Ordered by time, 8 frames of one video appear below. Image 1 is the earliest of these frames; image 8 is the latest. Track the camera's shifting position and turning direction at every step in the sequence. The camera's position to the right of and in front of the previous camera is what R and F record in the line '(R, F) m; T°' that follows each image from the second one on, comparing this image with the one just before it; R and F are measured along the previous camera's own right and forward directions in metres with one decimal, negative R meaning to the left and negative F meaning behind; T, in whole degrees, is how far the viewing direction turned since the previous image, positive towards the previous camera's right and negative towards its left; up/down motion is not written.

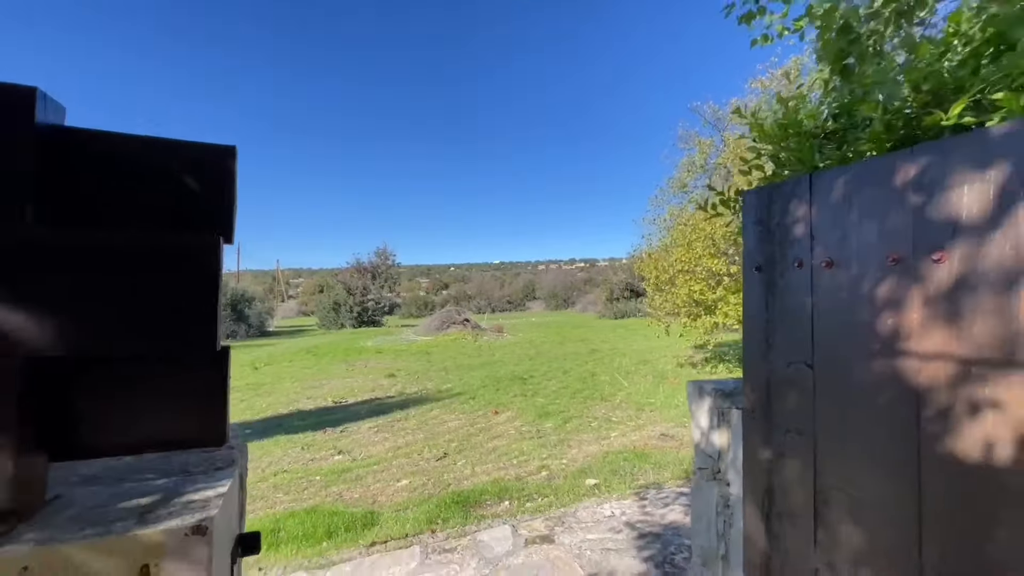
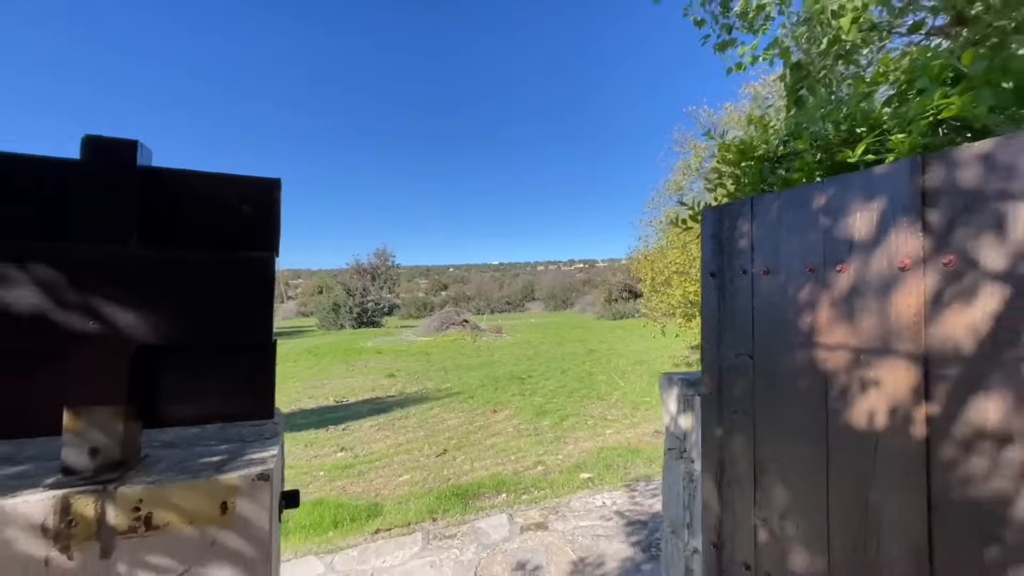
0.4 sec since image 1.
(0.0, -0.2) m; 0°
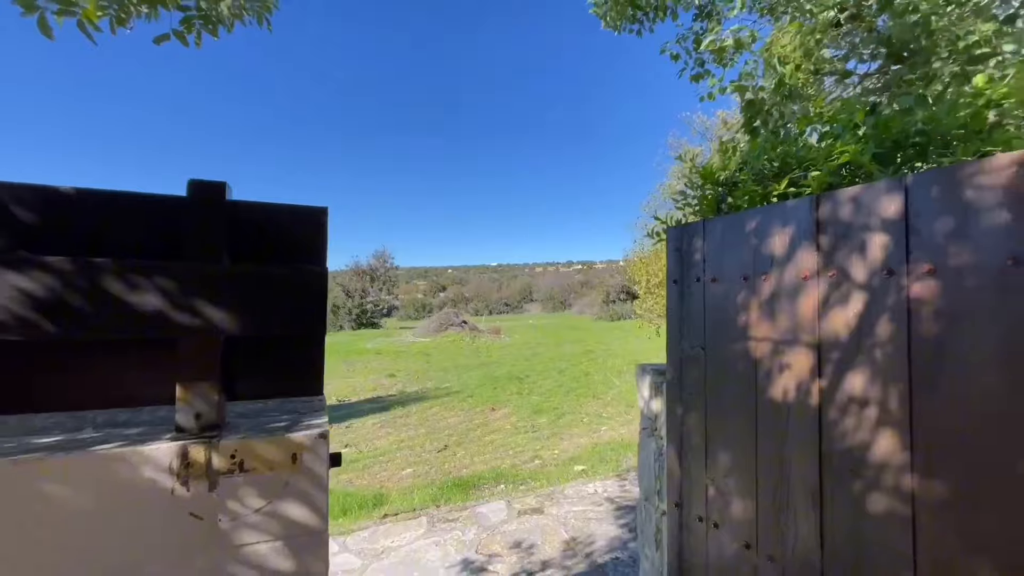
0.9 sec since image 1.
(0.0, -0.3) m; 0°
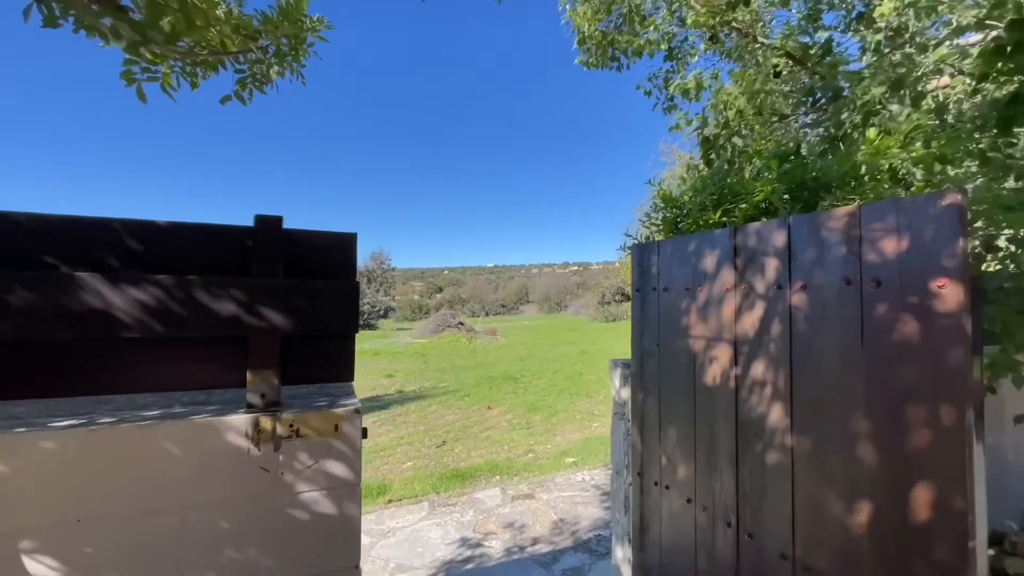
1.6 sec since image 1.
(0.0, -0.4) m; 0°
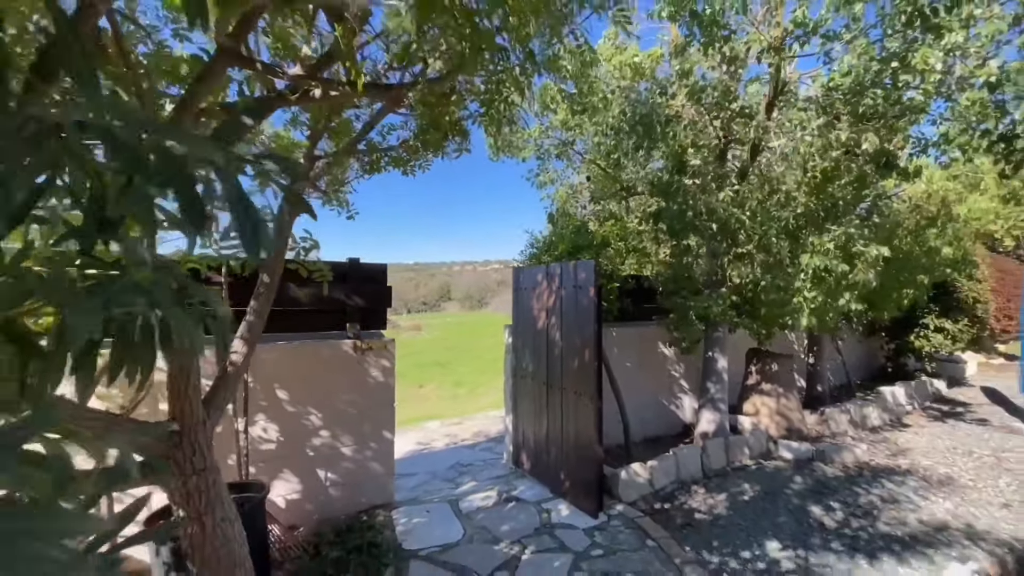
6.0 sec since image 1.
(-0.2, -2.3) m; +9°
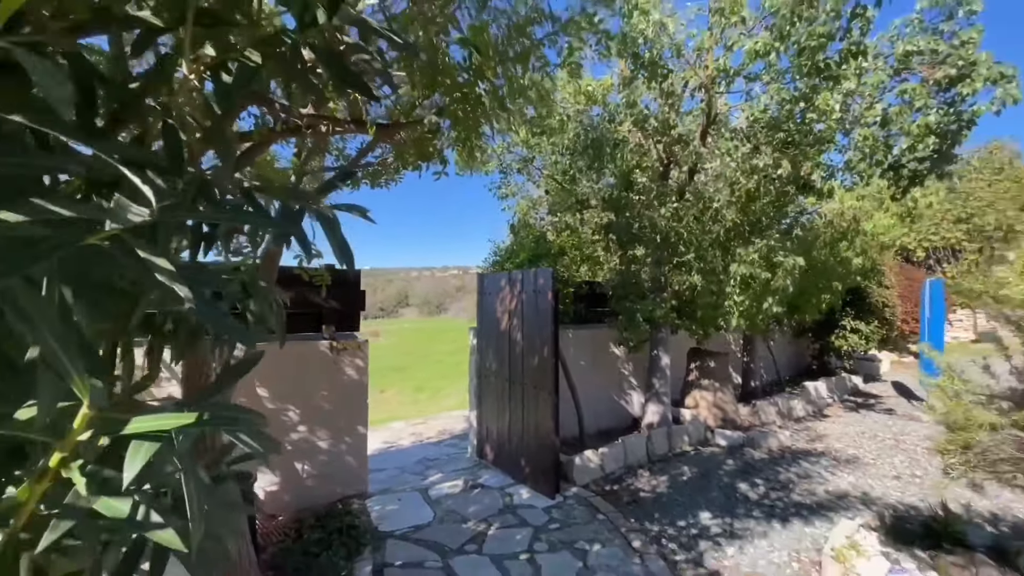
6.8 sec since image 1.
(-0.1, -0.4) m; +5°
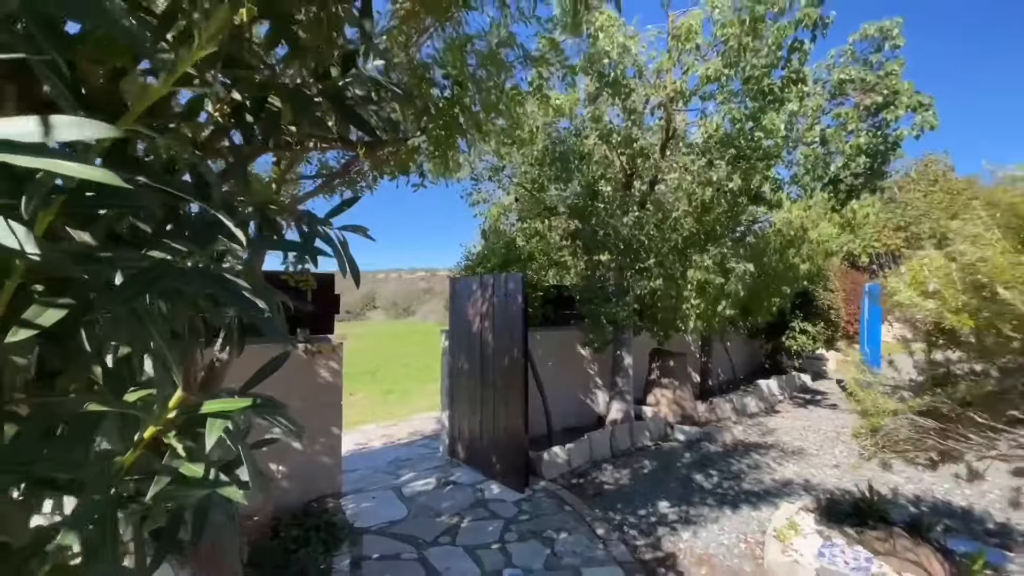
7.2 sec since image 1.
(0.0, -0.2) m; +4°
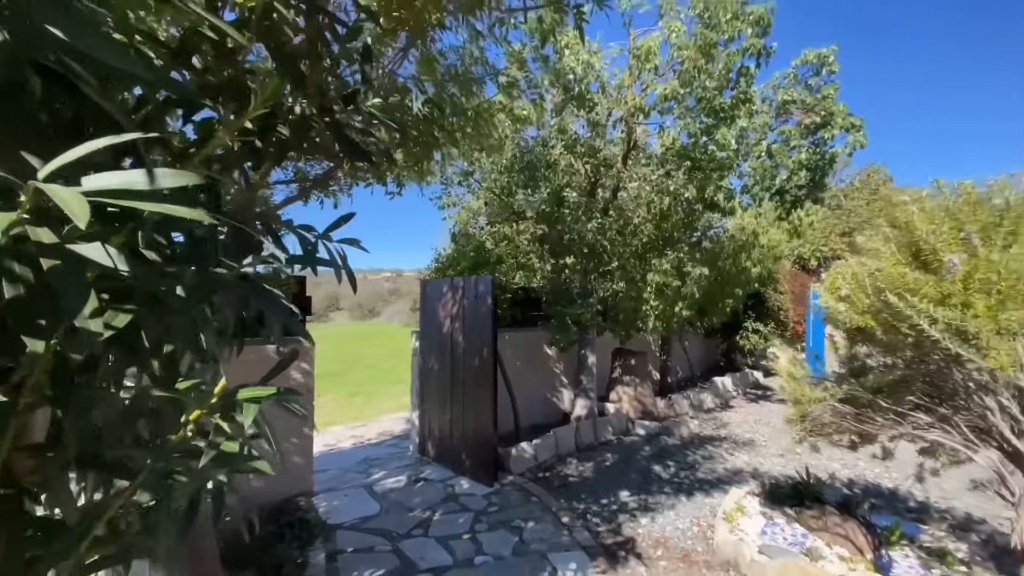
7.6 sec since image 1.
(0.0, -0.2) m; +4°
